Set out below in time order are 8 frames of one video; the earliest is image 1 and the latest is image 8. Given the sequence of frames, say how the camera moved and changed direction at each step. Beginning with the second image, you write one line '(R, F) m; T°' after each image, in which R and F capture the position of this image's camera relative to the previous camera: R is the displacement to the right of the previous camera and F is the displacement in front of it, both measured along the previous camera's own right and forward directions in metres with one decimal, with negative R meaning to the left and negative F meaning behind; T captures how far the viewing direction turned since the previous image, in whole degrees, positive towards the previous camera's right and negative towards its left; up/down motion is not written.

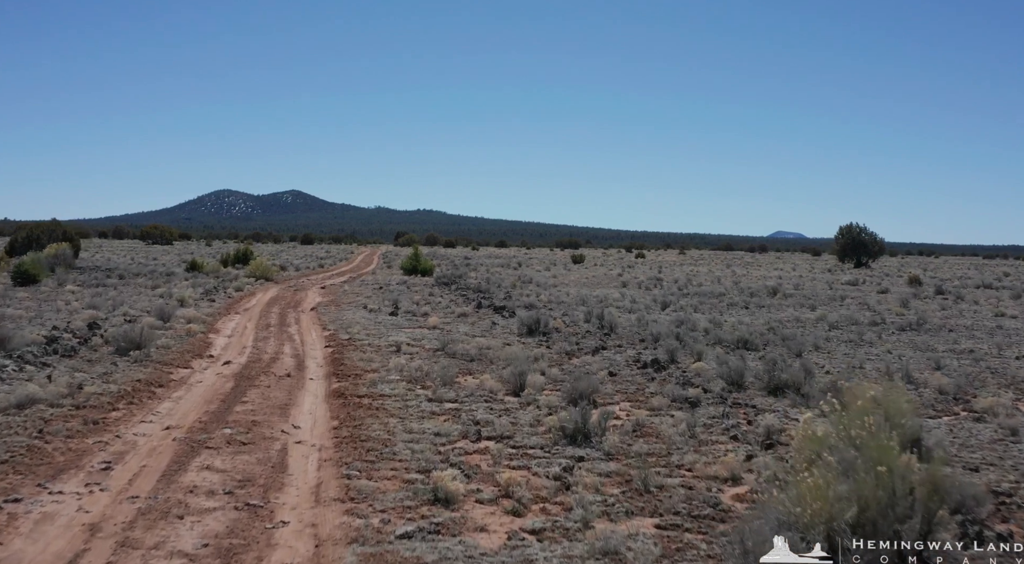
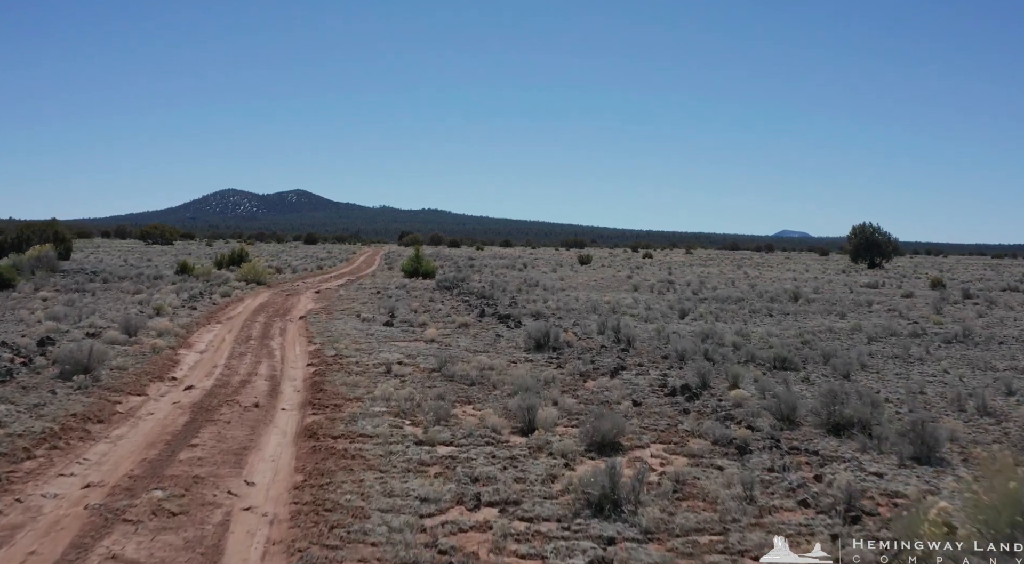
(0.0, +2.0) m; 0°
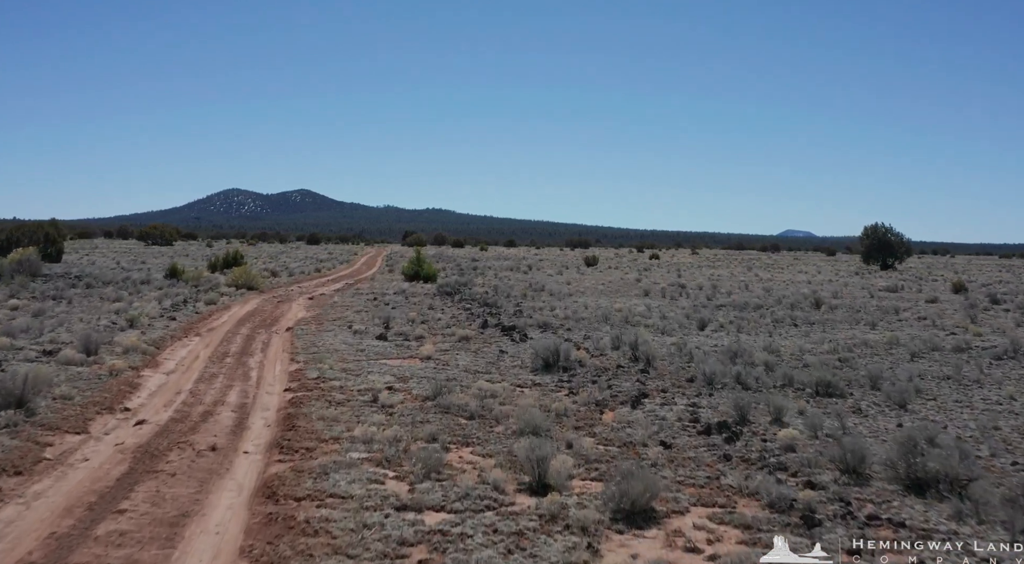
(0.0, +1.8) m; 0°
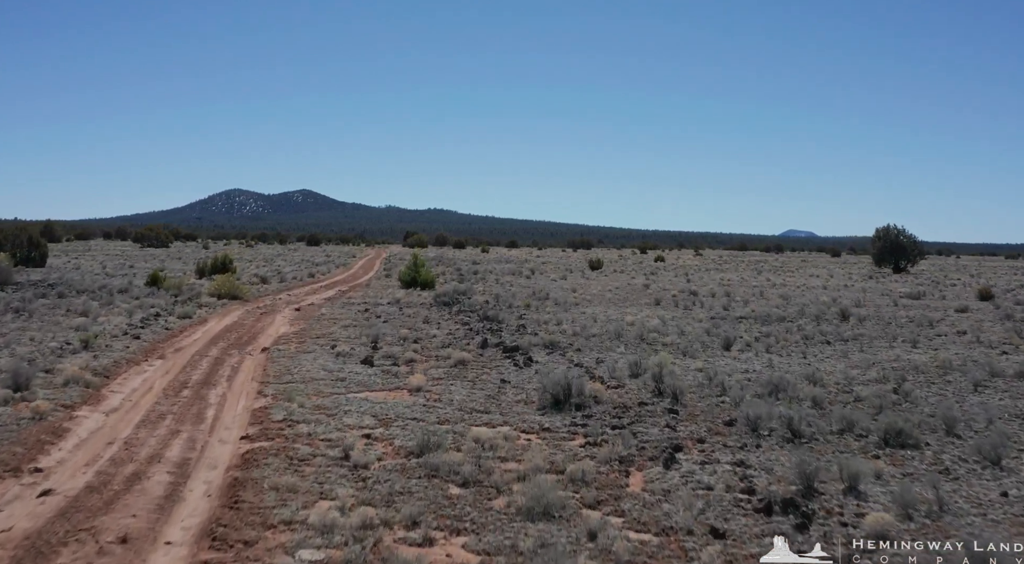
(0.0, +2.3) m; 0°
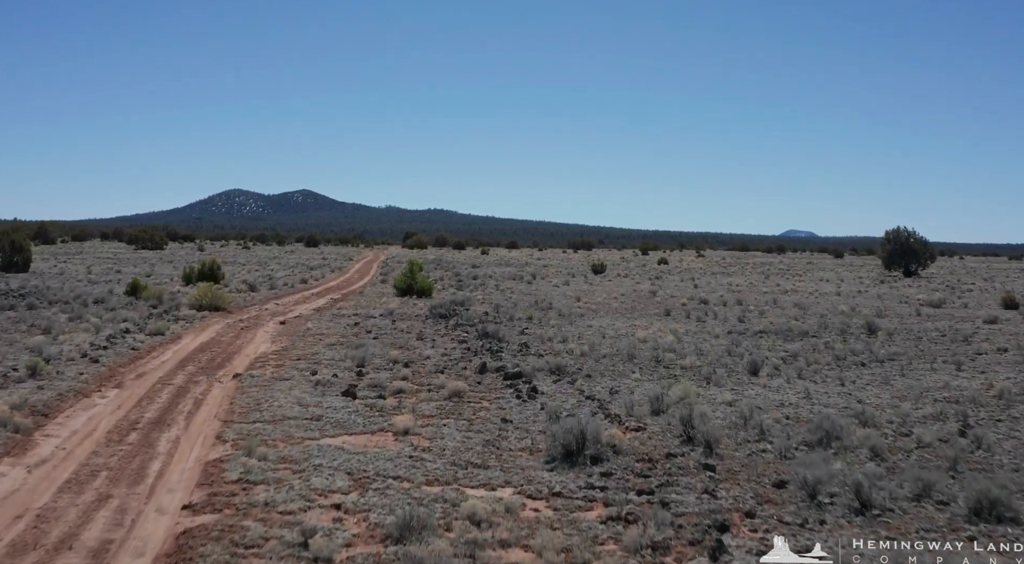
(0.0, +2.1) m; 0°
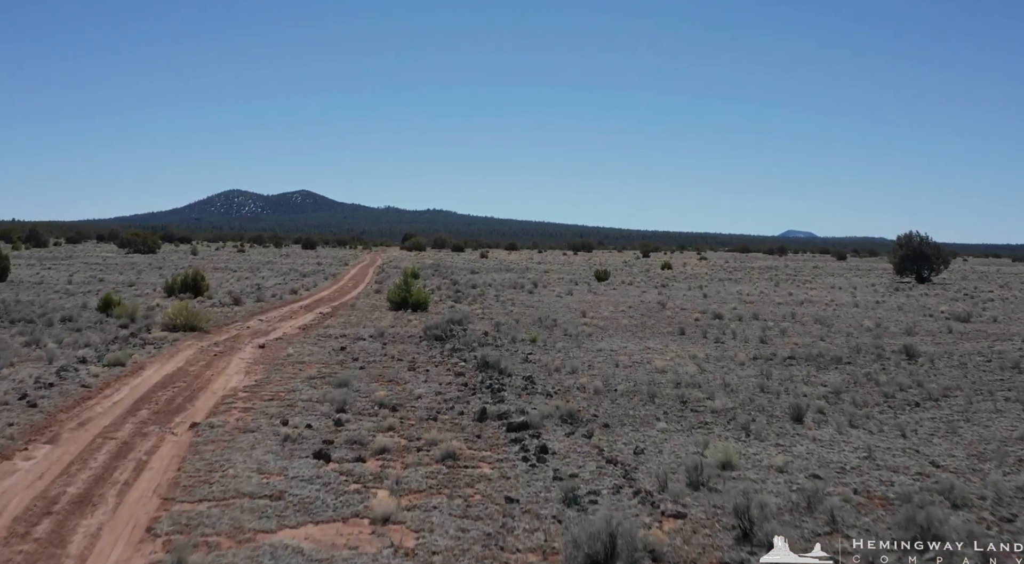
(-0.1, +2.5) m; 0°
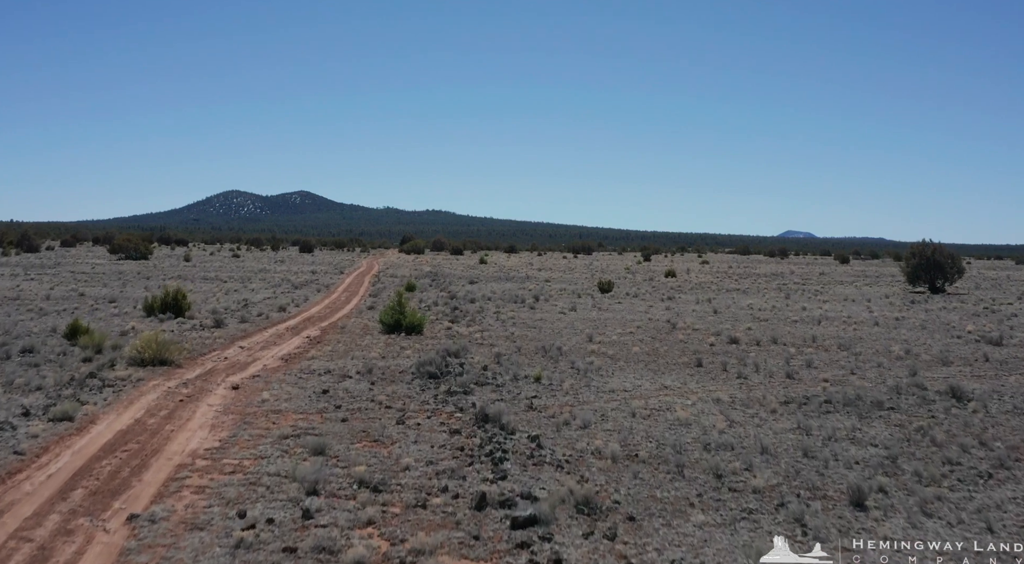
(-0.1, +2.5) m; 0°
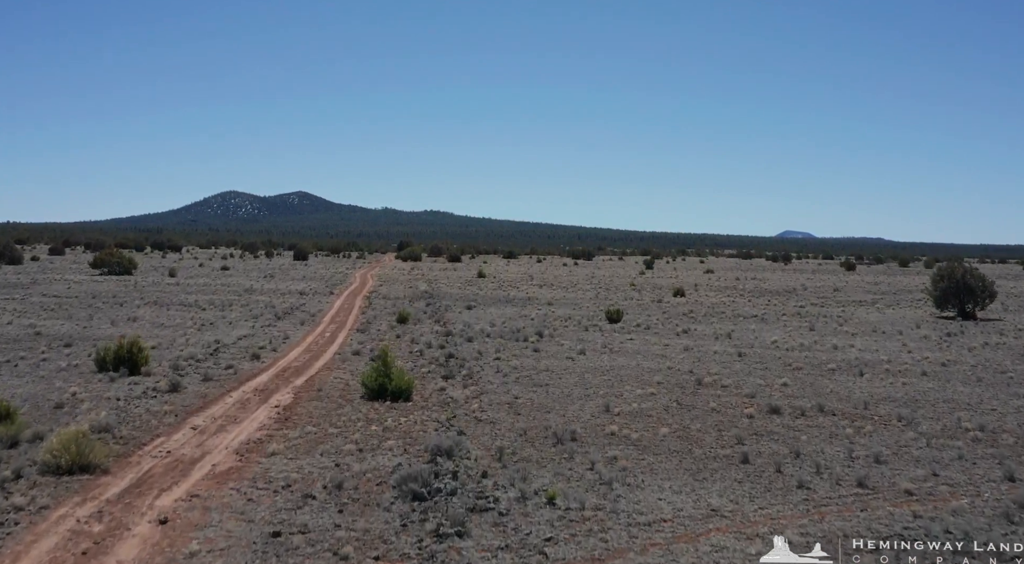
(-0.2, +4.9) m; 0°
